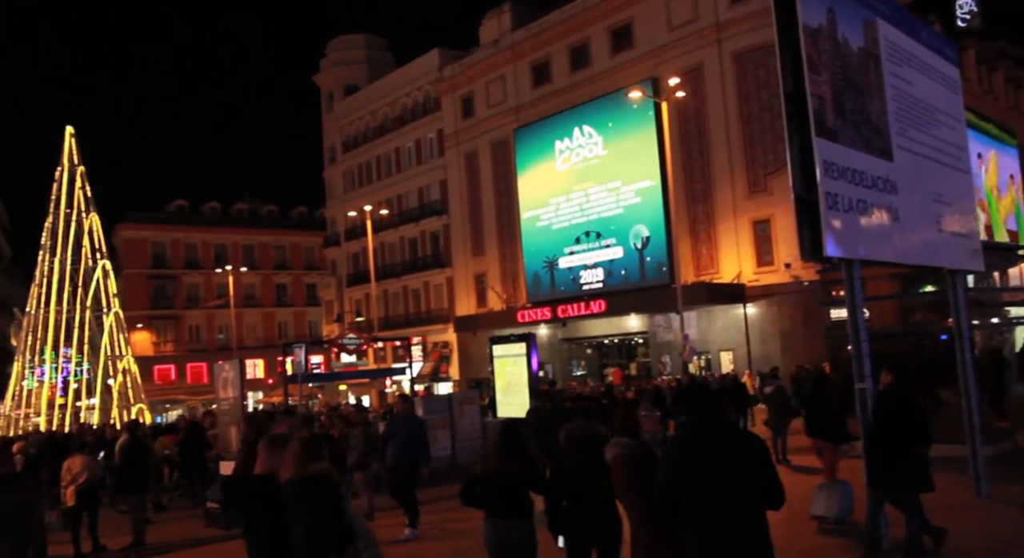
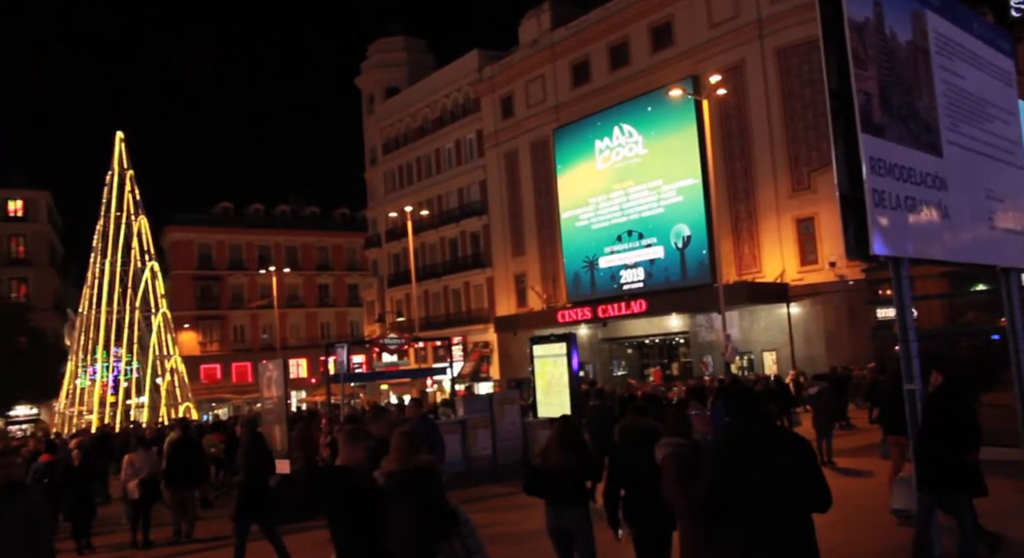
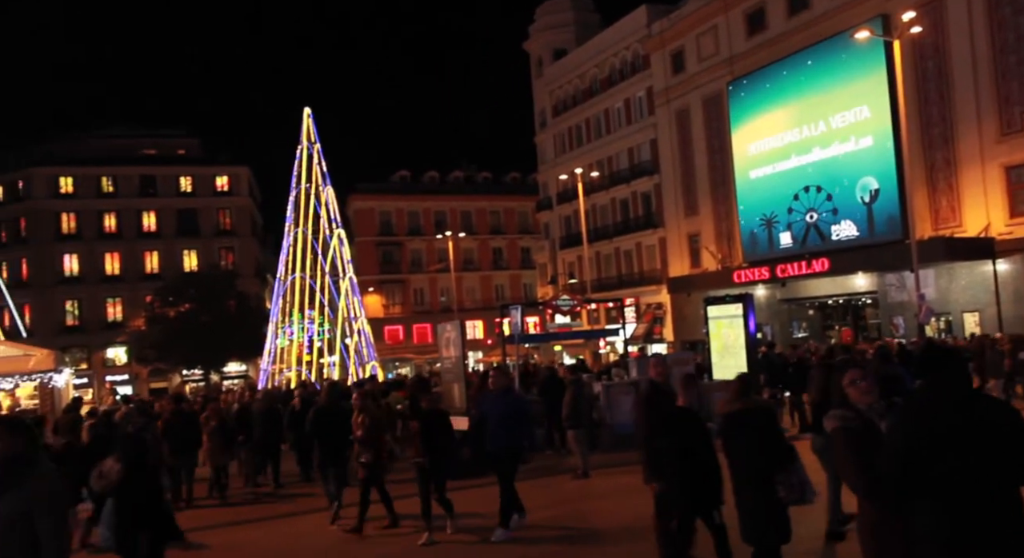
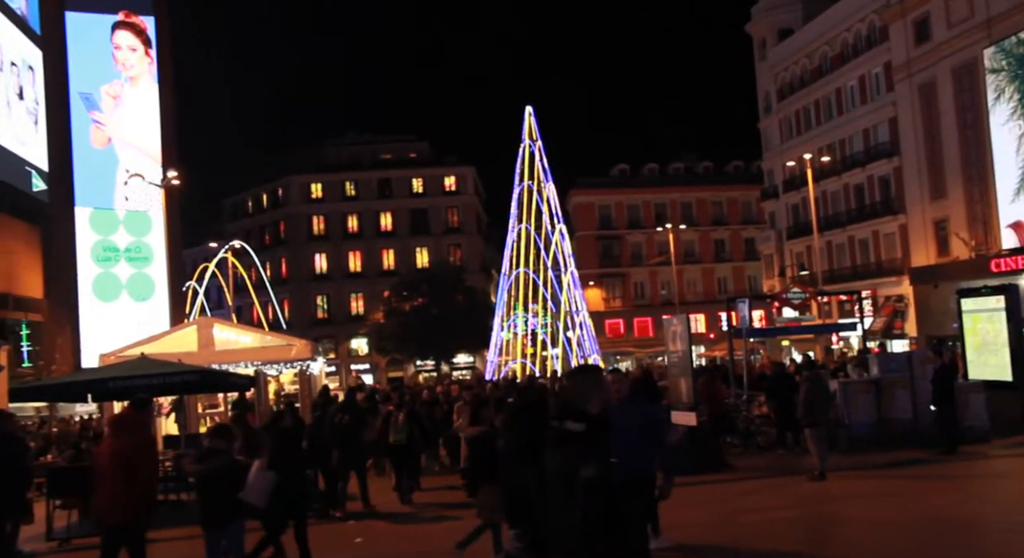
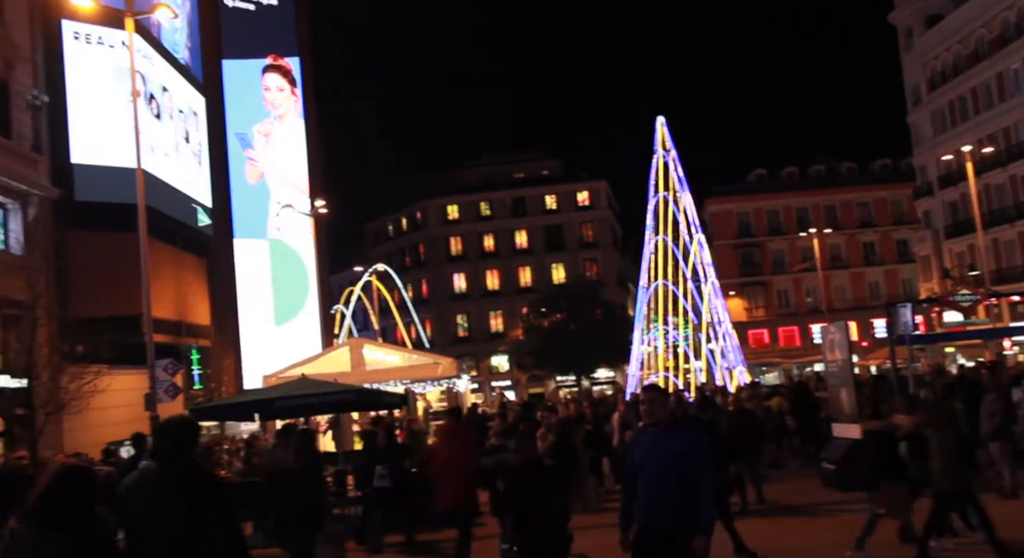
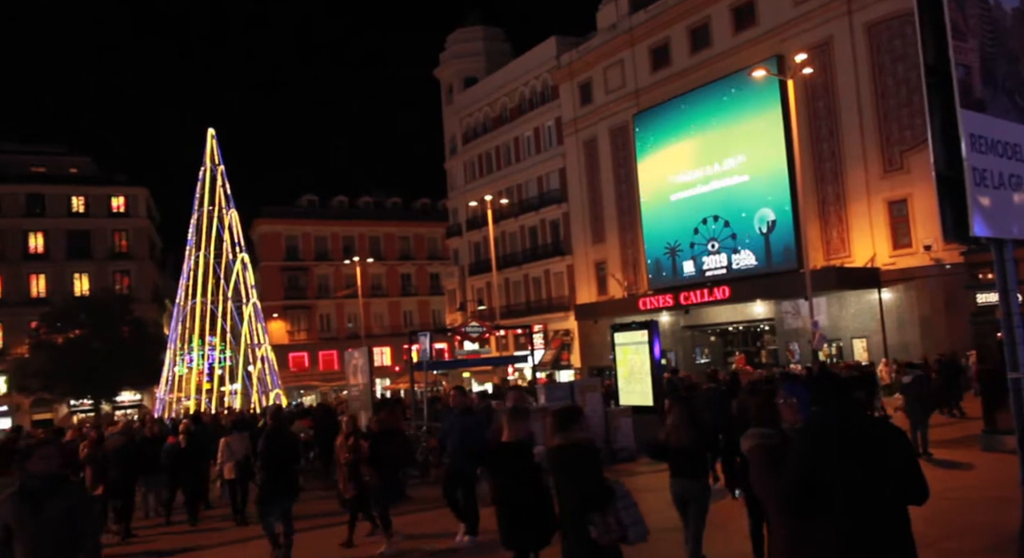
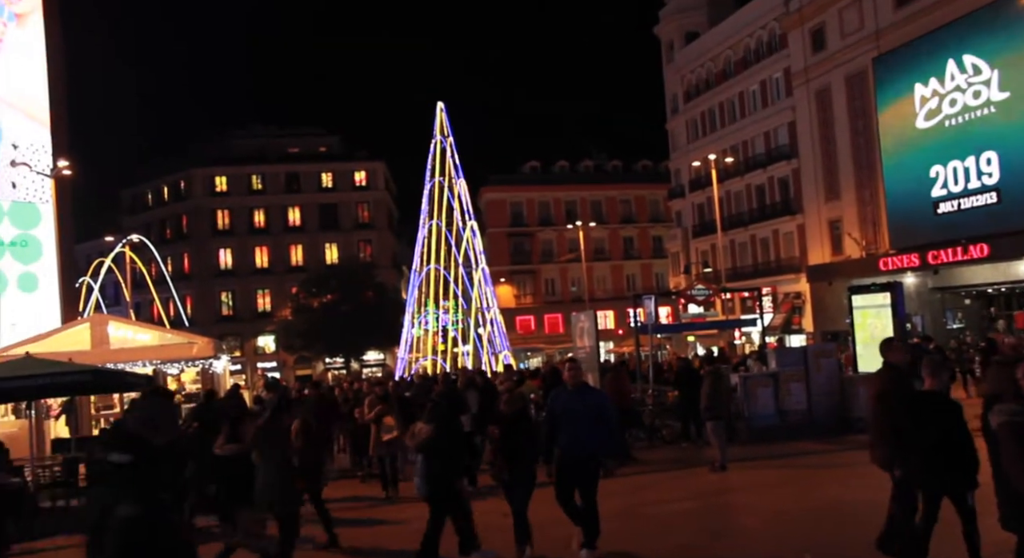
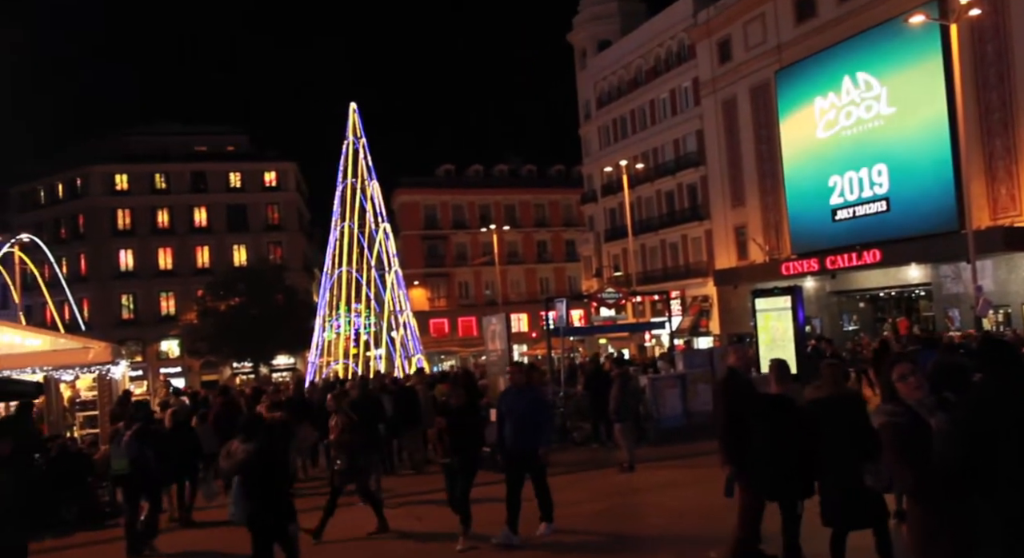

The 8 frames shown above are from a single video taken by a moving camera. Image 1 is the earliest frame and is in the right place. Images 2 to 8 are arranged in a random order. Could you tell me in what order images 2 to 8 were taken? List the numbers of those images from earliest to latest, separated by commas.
2, 6, 3, 8, 7, 4, 5
